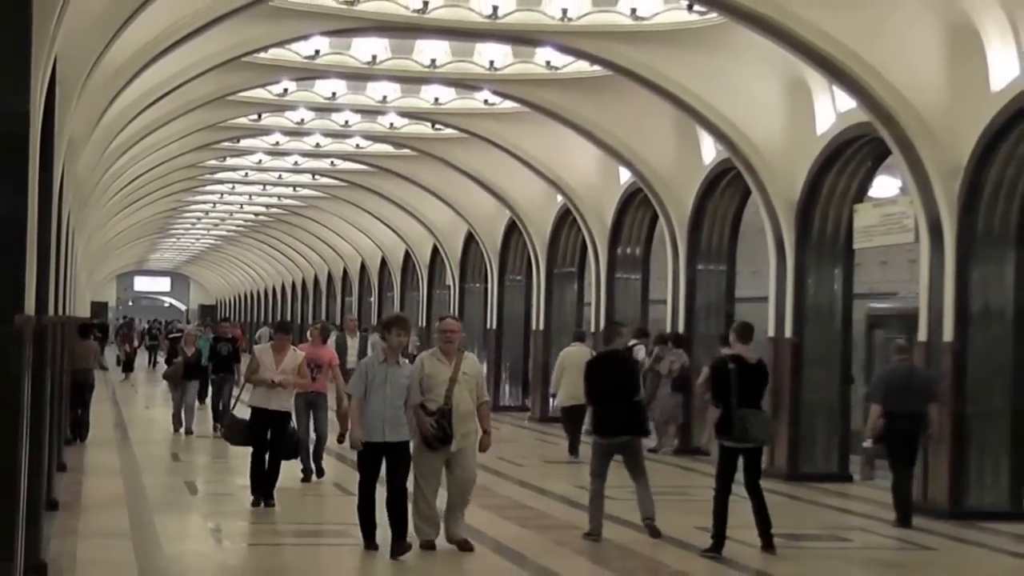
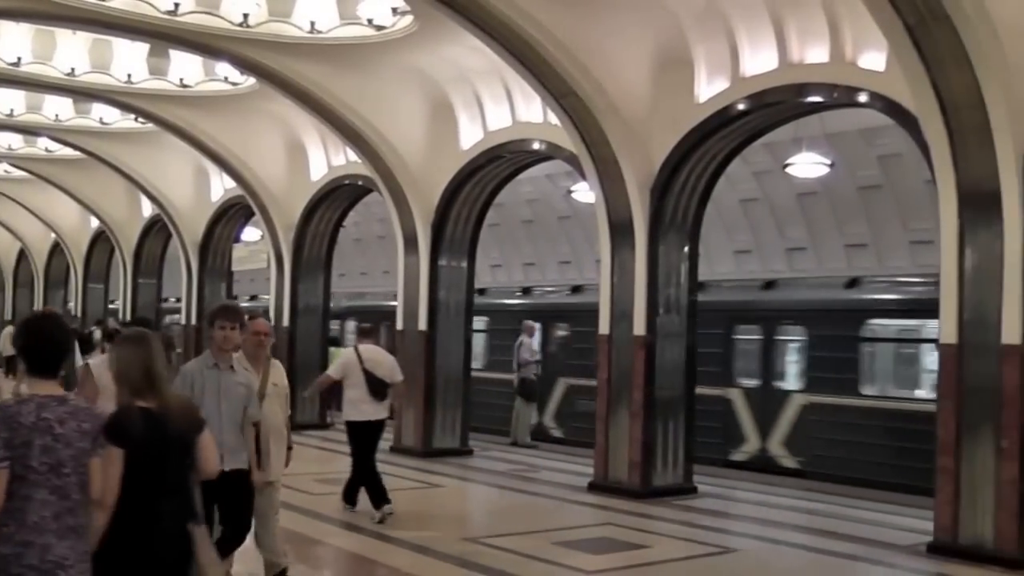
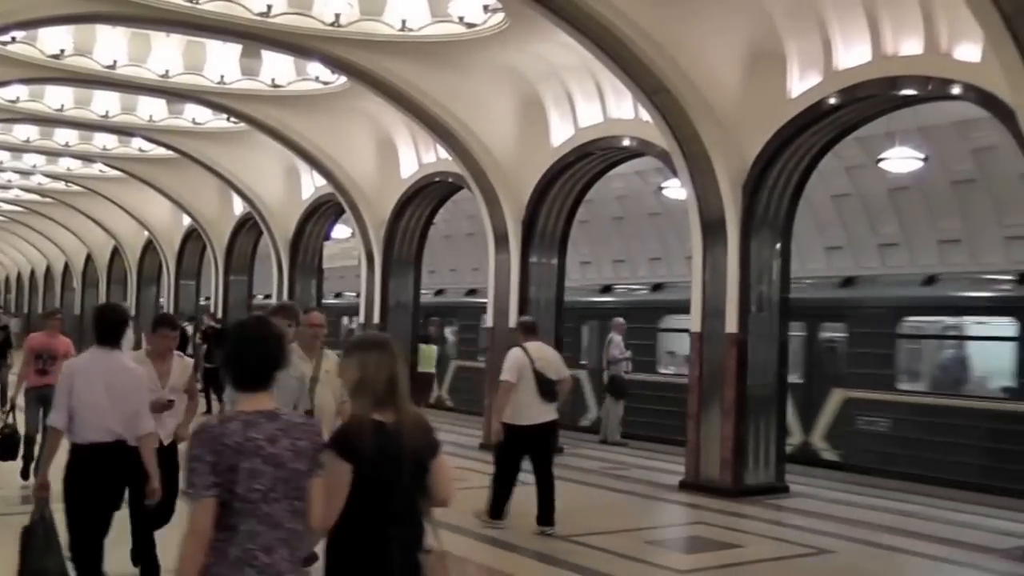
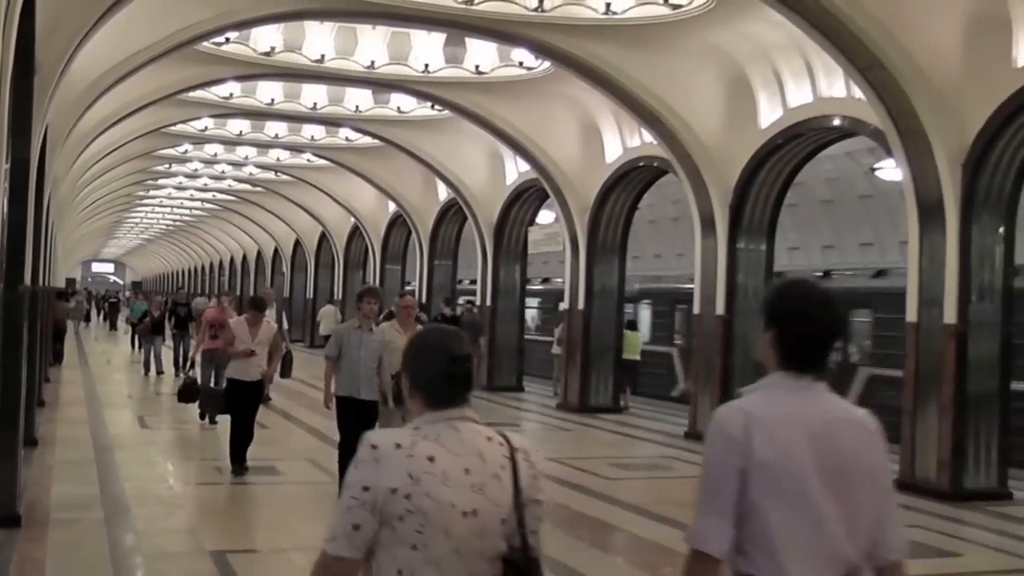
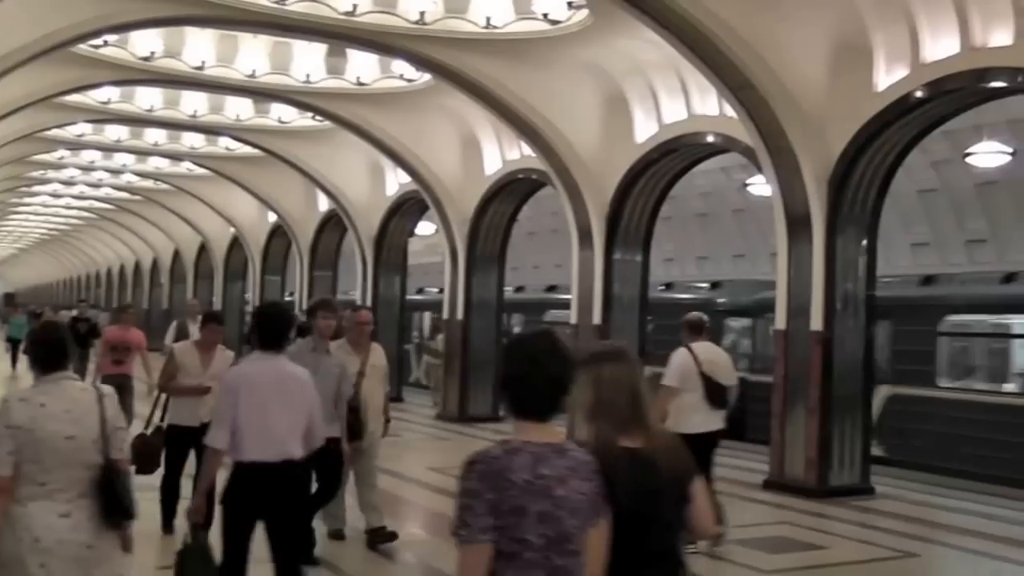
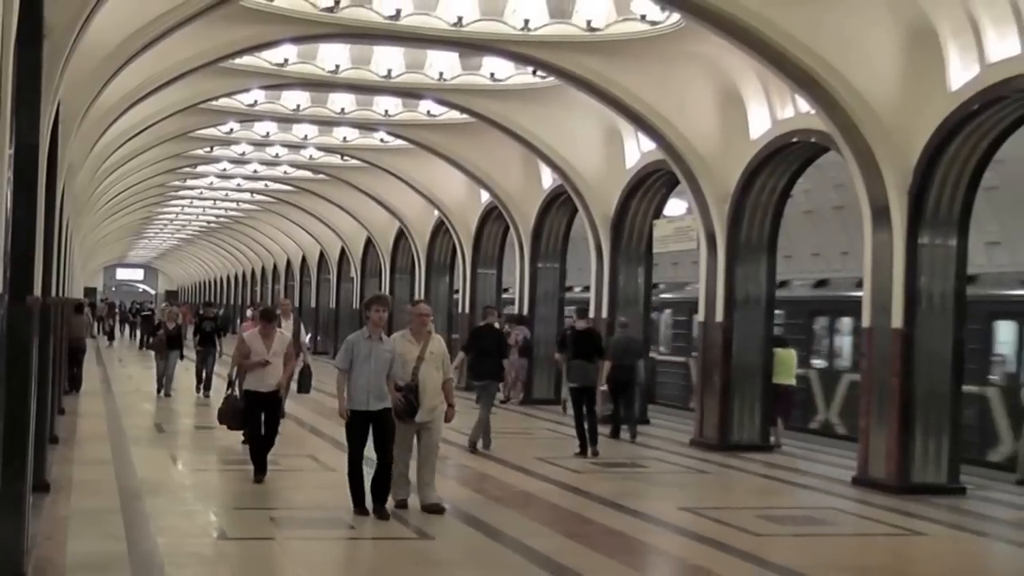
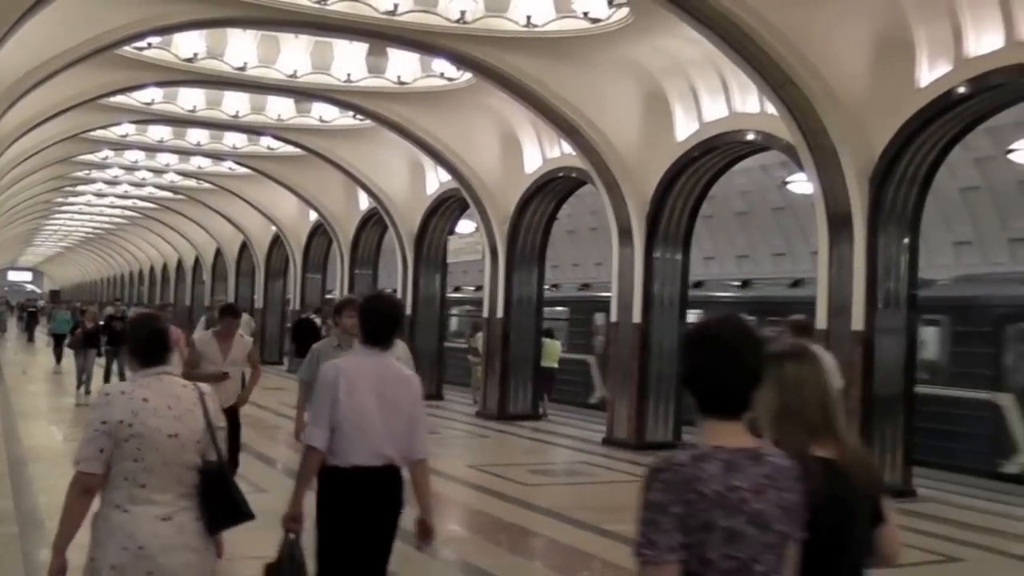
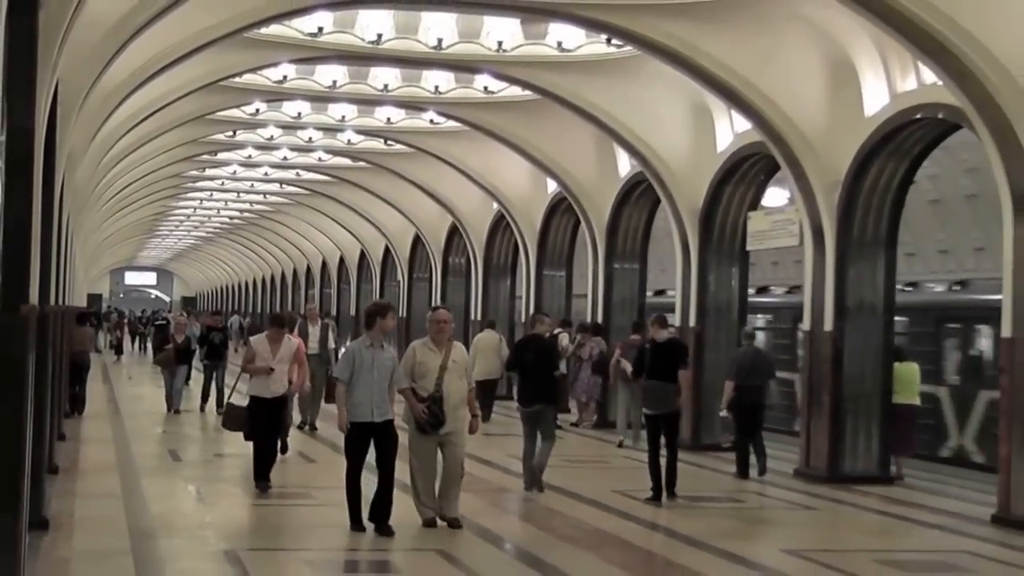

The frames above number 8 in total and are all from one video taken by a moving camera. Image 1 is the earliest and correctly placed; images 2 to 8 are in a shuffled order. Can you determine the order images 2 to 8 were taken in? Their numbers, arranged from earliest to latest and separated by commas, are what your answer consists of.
8, 6, 4, 7, 5, 3, 2
